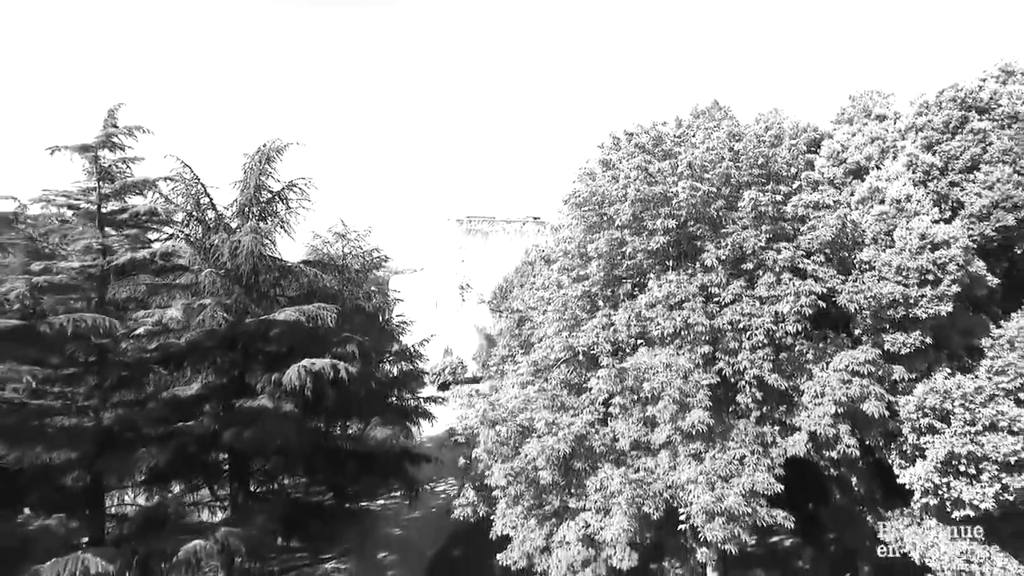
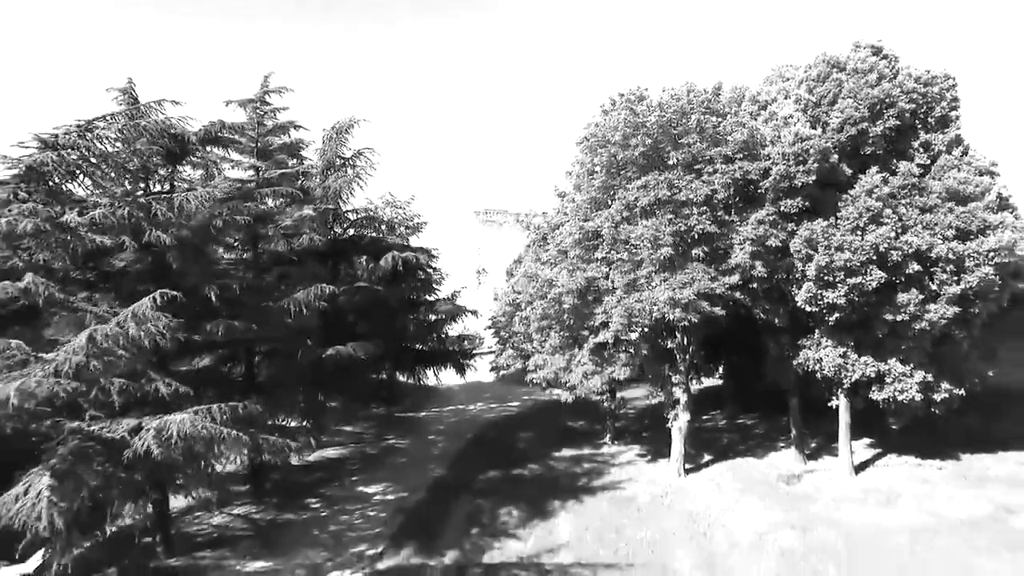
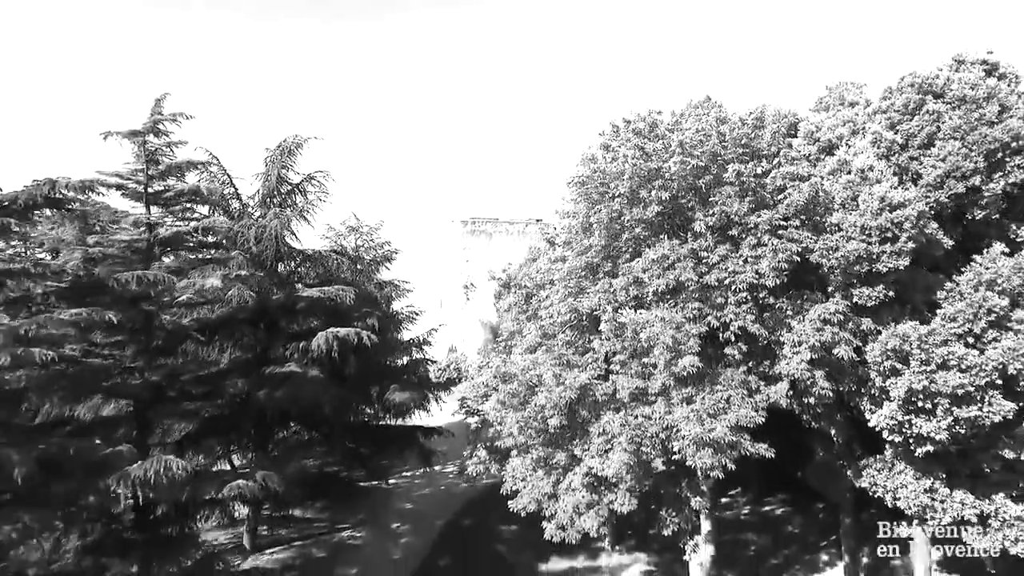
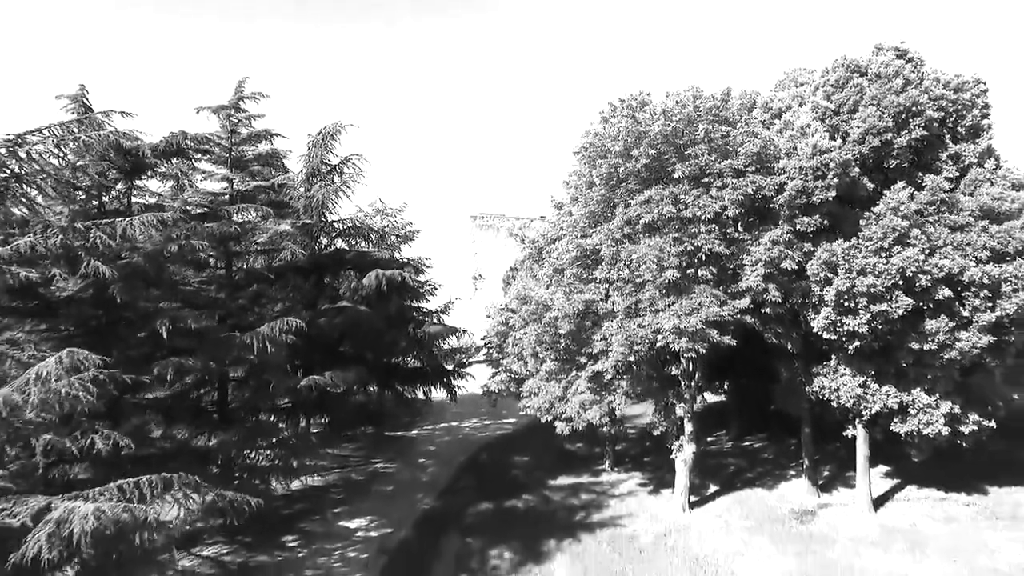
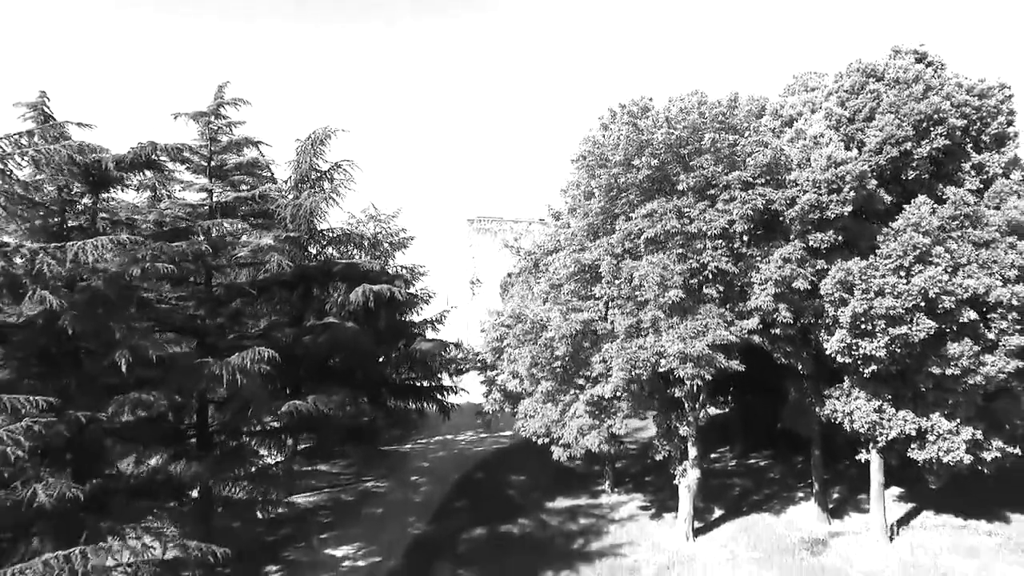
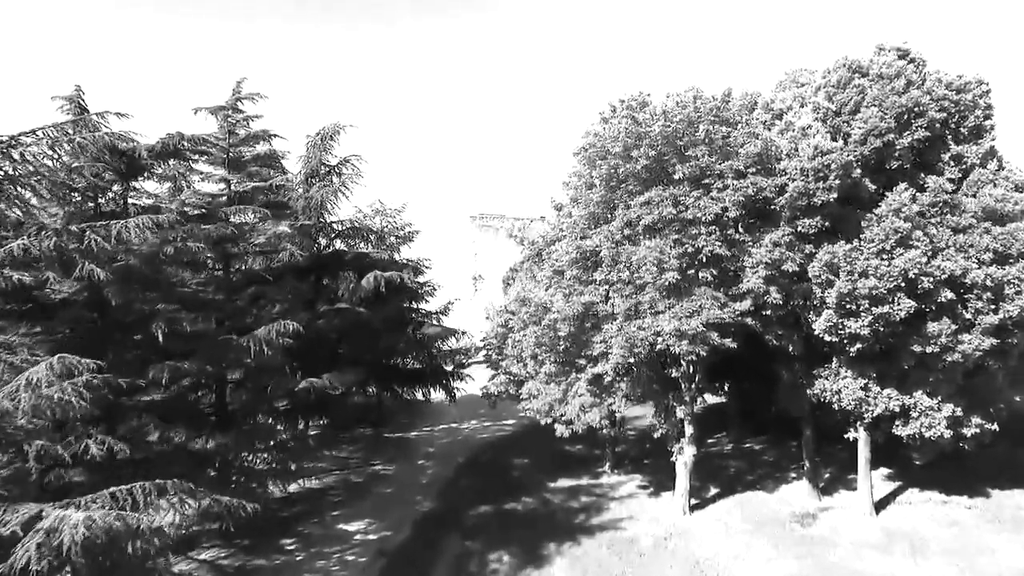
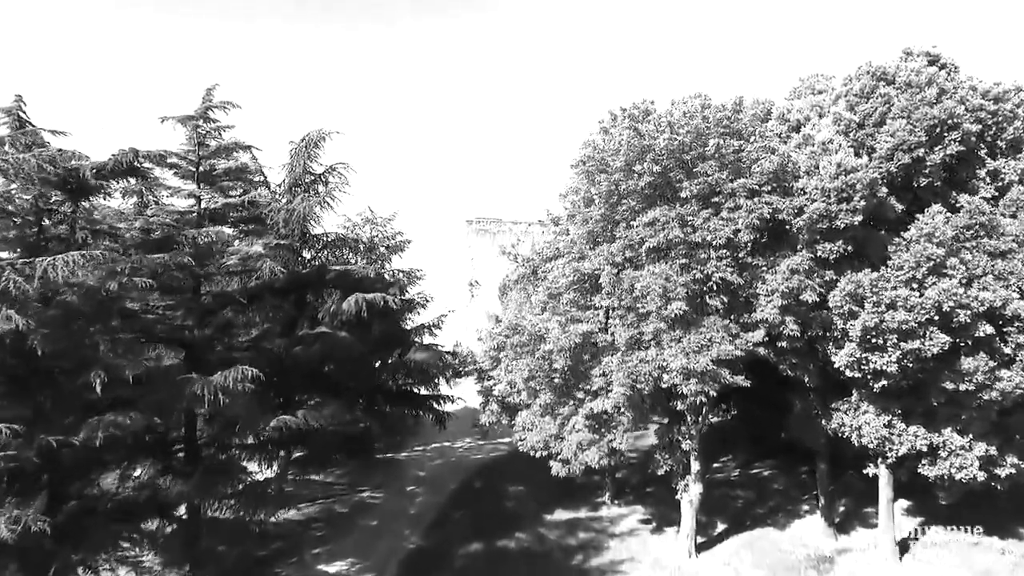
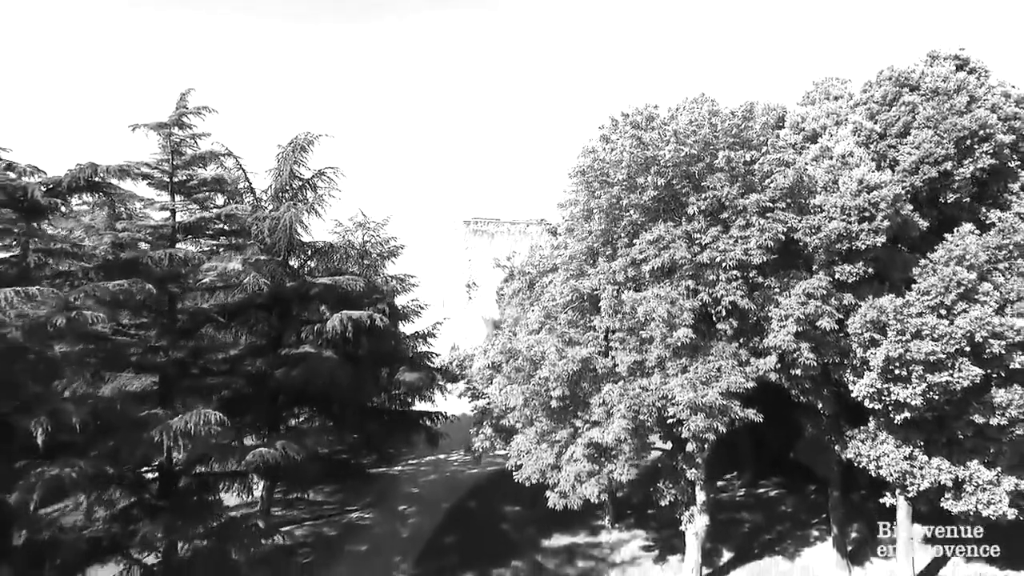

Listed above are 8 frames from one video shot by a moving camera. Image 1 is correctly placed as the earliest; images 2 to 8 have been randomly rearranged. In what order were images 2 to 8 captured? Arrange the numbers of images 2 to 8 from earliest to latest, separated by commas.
3, 8, 5, 4, 2, 6, 7
